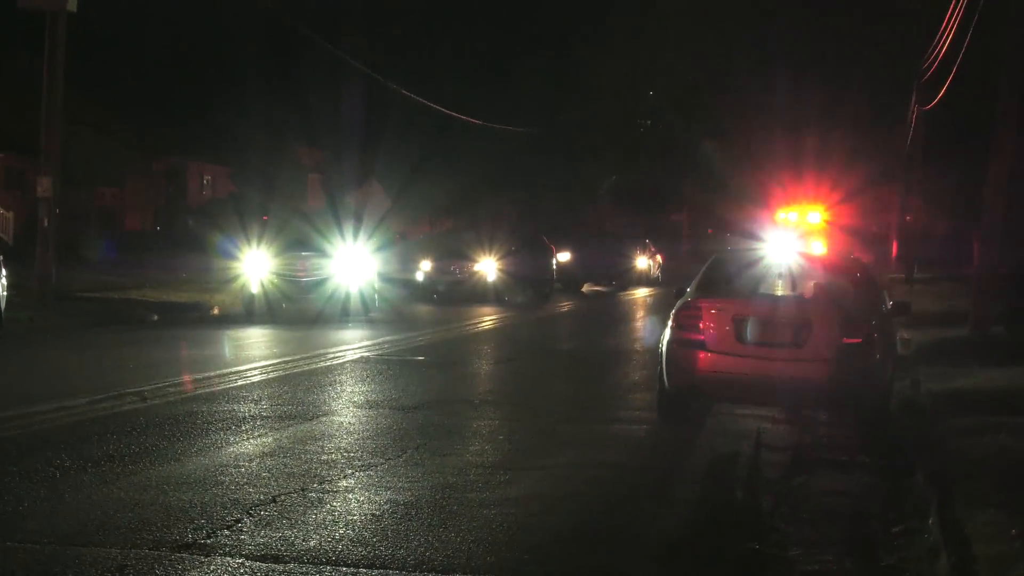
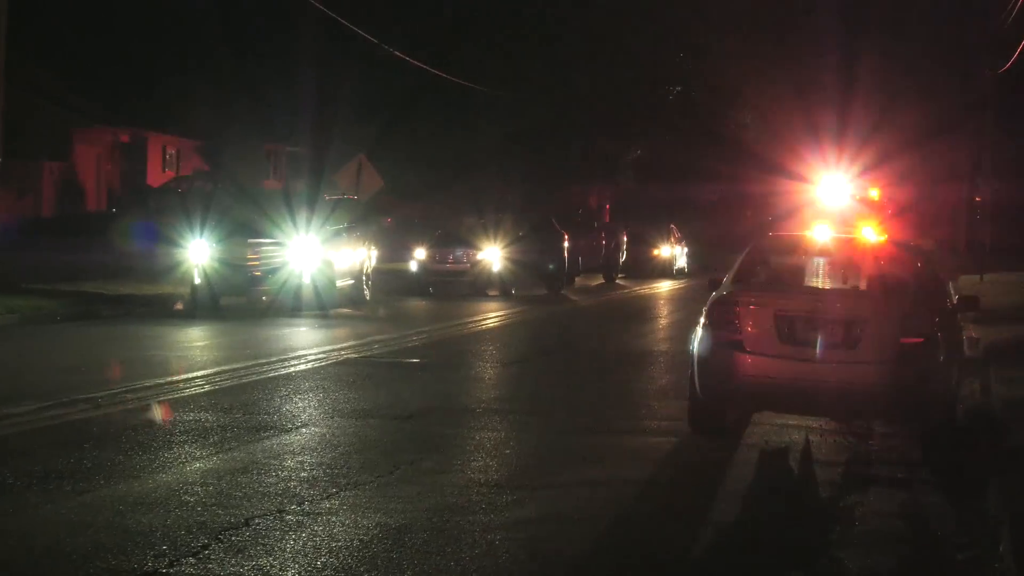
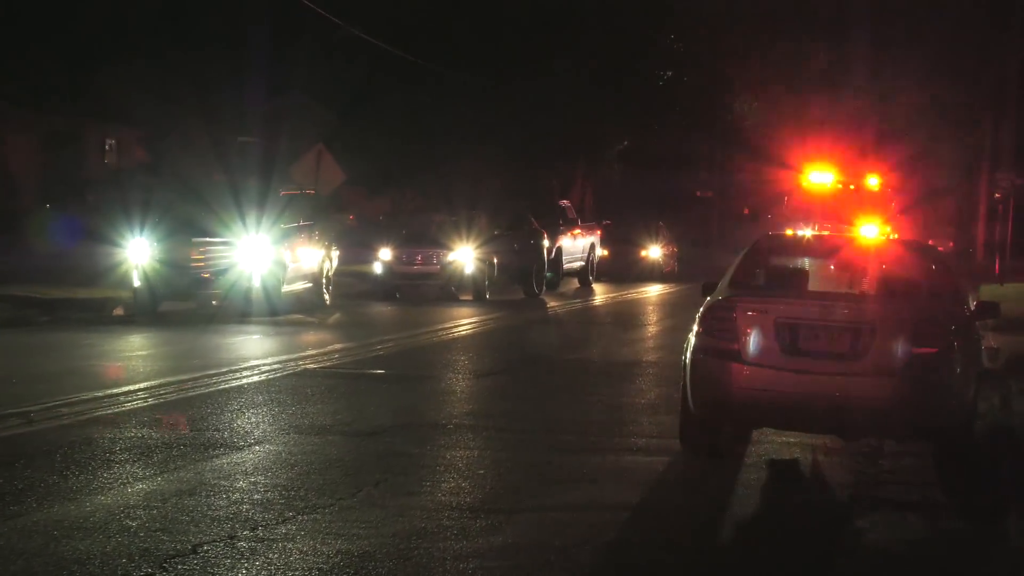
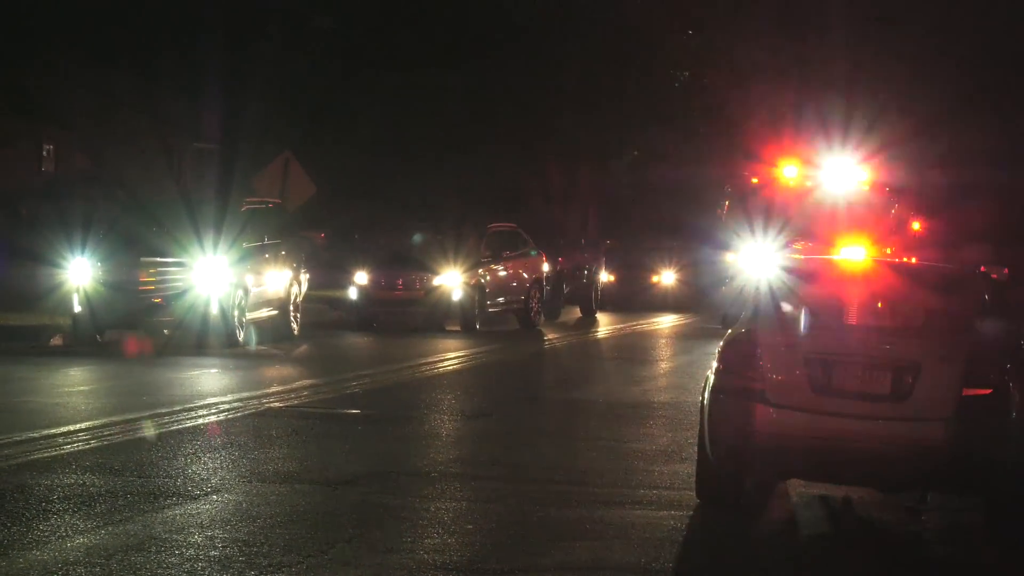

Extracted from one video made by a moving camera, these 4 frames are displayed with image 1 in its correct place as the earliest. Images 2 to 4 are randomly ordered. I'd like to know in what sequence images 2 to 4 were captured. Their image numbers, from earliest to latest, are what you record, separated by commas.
2, 3, 4
